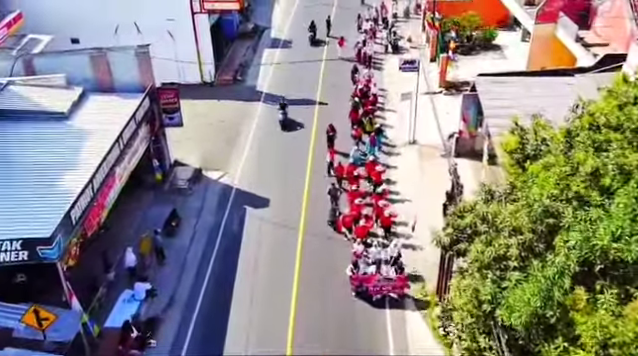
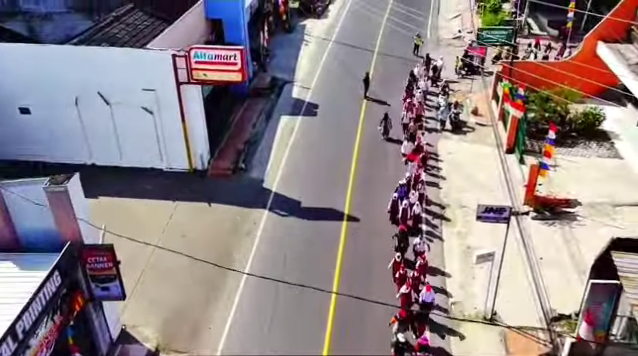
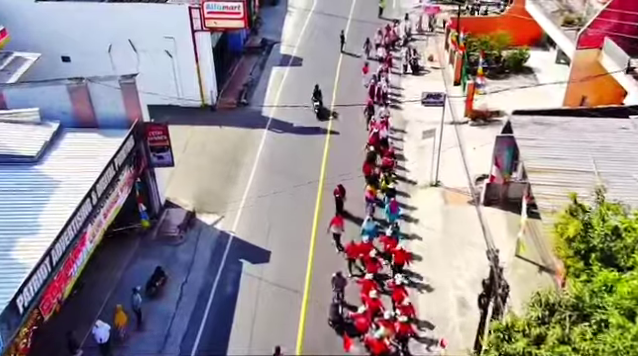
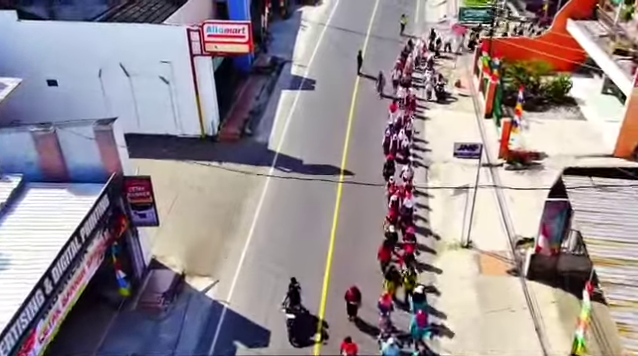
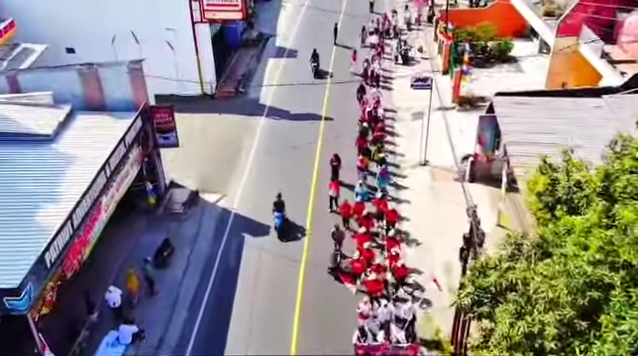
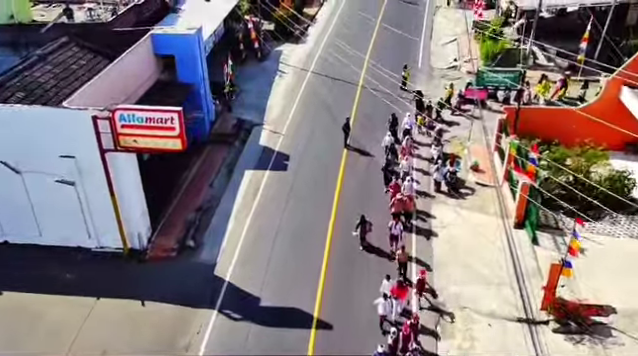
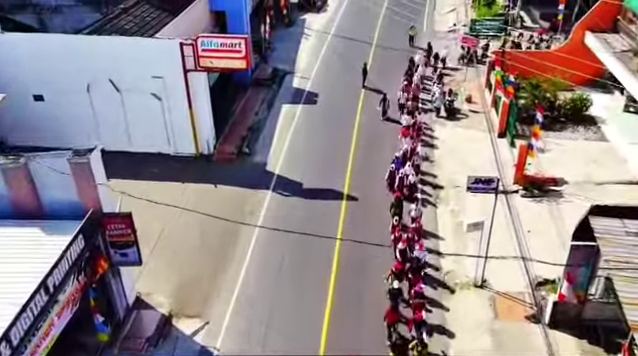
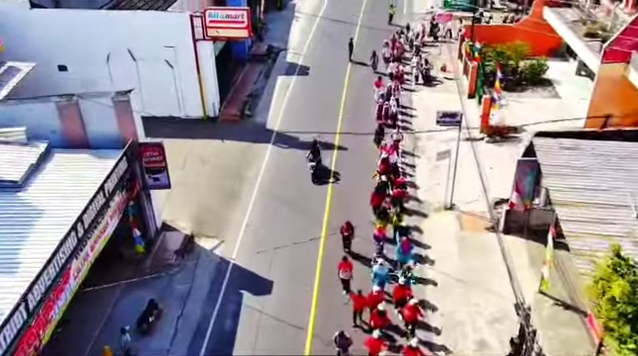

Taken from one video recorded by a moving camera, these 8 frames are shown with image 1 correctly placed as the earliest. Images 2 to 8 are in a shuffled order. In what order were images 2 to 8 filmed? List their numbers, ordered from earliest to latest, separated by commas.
5, 3, 8, 4, 7, 2, 6
